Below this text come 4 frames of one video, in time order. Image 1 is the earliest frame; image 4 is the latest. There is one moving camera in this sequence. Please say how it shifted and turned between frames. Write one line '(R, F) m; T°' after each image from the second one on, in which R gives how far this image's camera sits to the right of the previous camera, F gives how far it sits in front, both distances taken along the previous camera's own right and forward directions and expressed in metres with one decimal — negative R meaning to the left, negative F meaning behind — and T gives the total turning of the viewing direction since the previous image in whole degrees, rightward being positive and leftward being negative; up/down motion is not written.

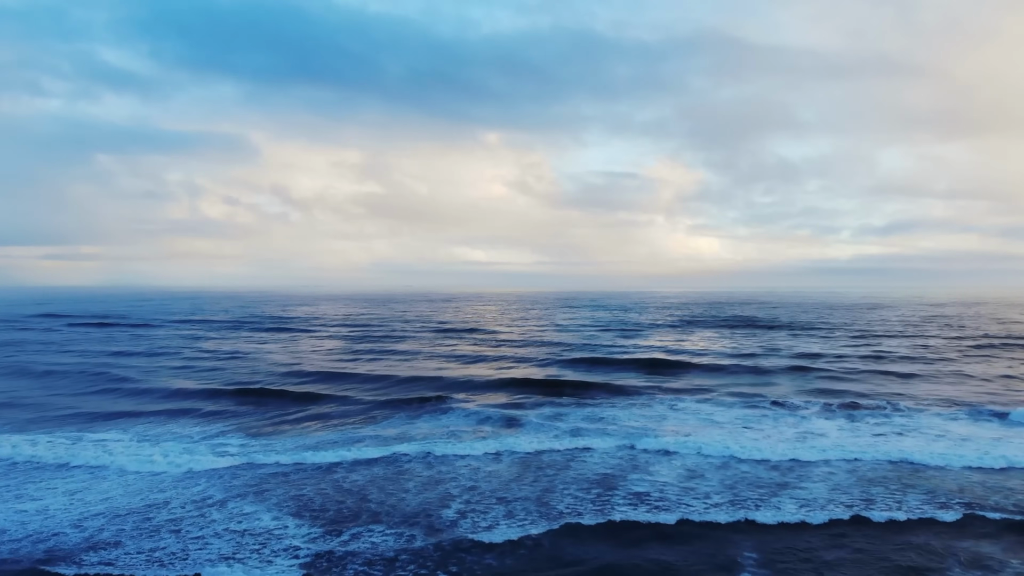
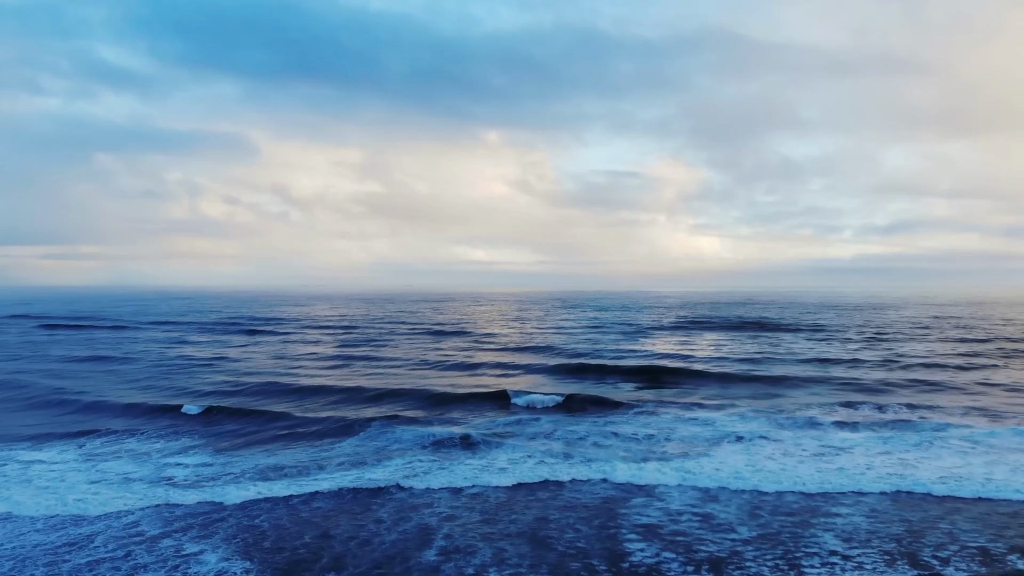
(+0.2, +1.6) m; 0°
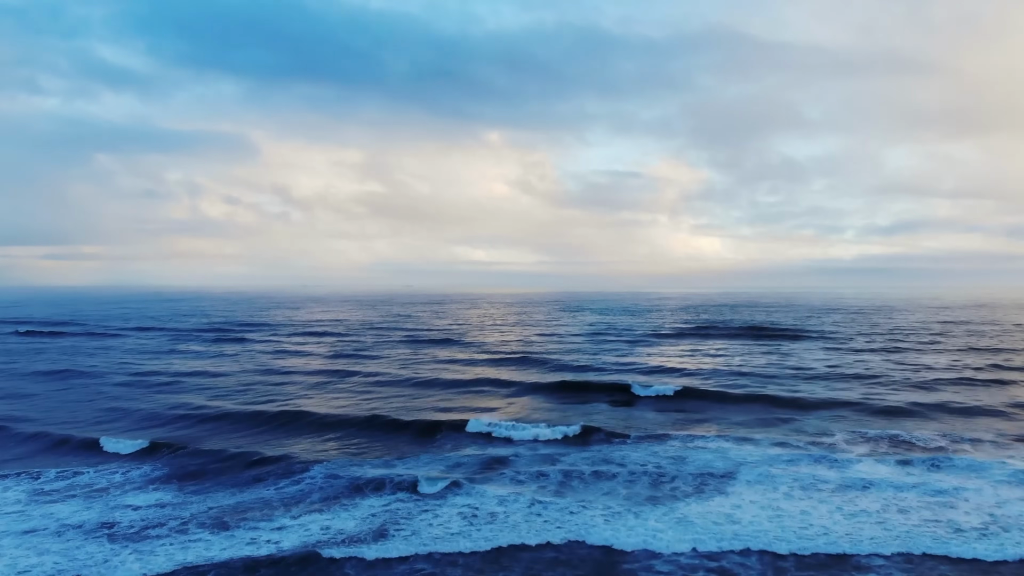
(+0.2, +1.5) m; 0°
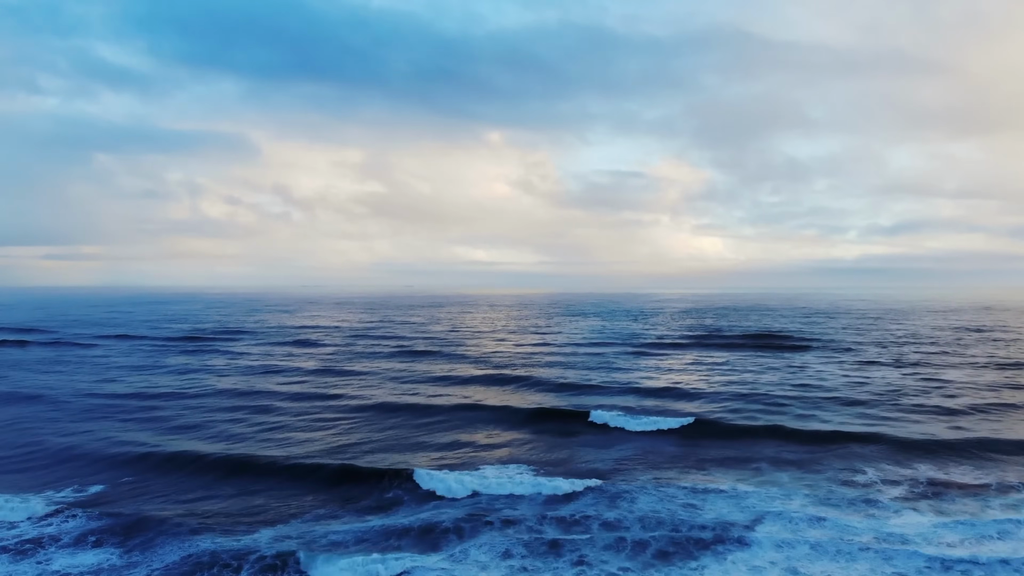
(+0.3, +1.7) m; 0°
